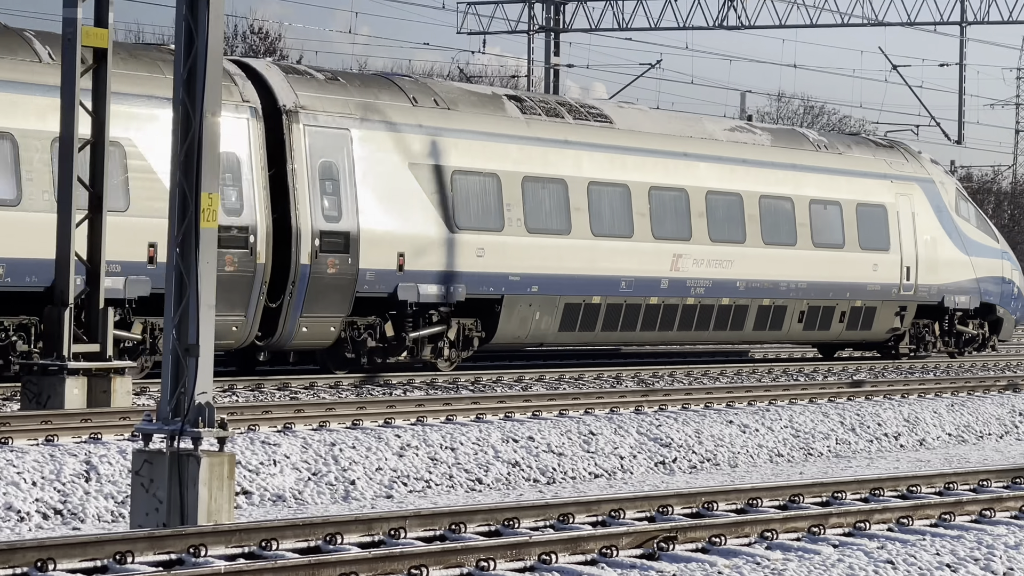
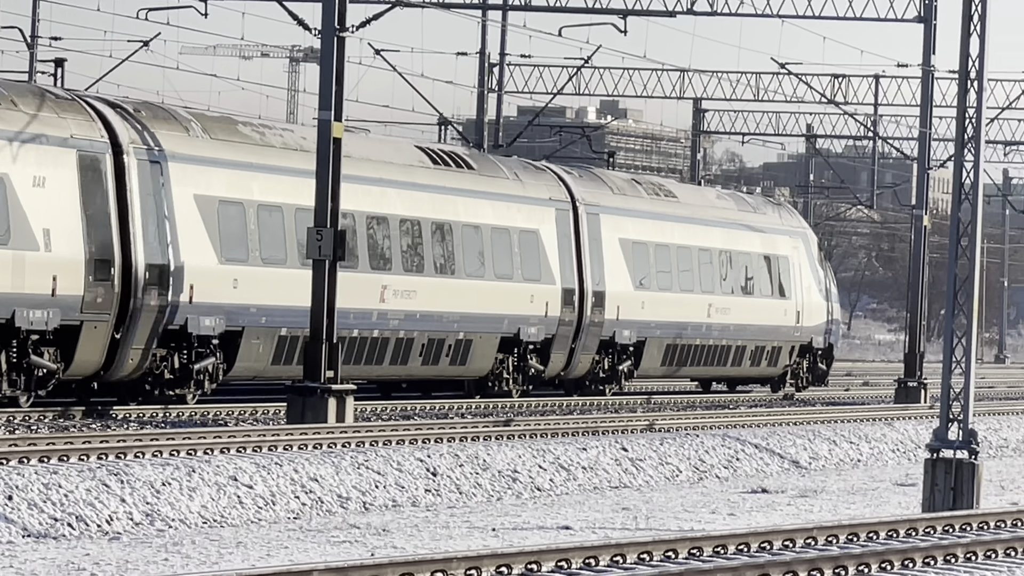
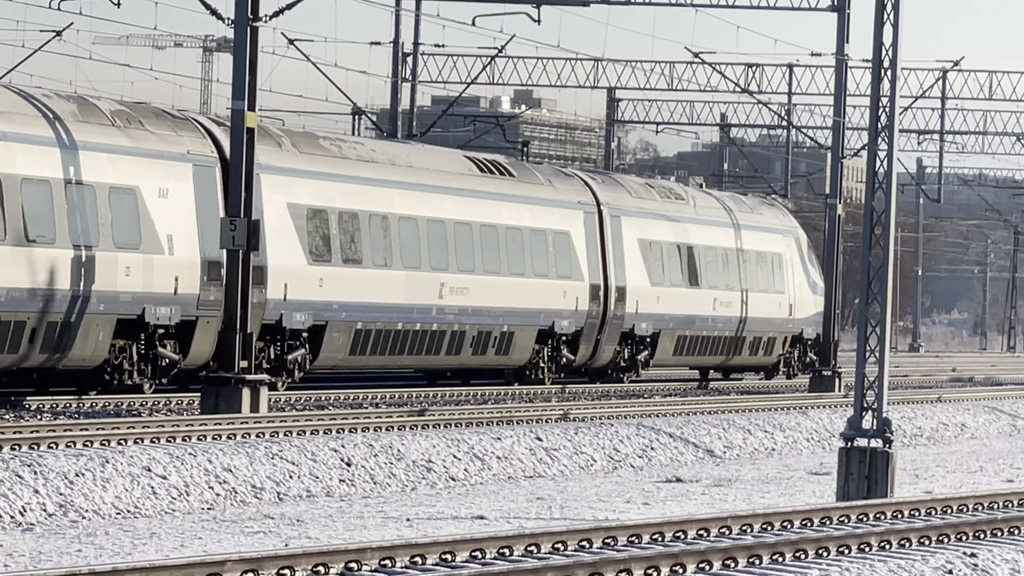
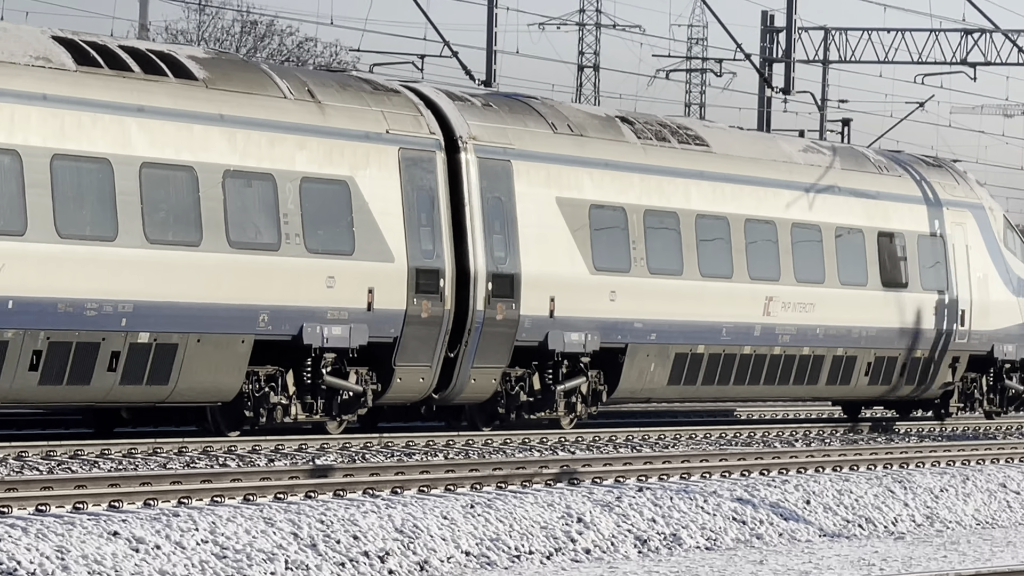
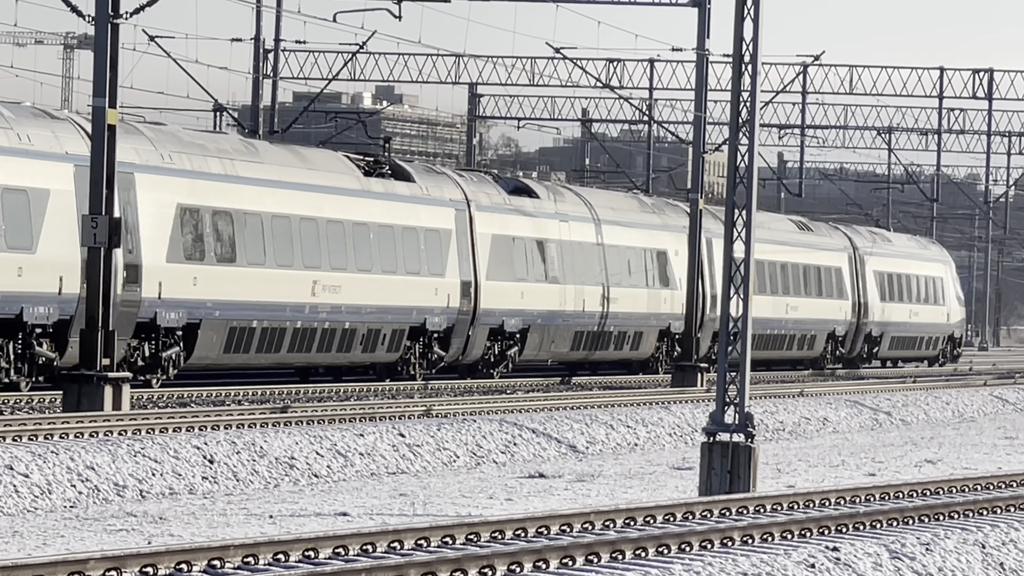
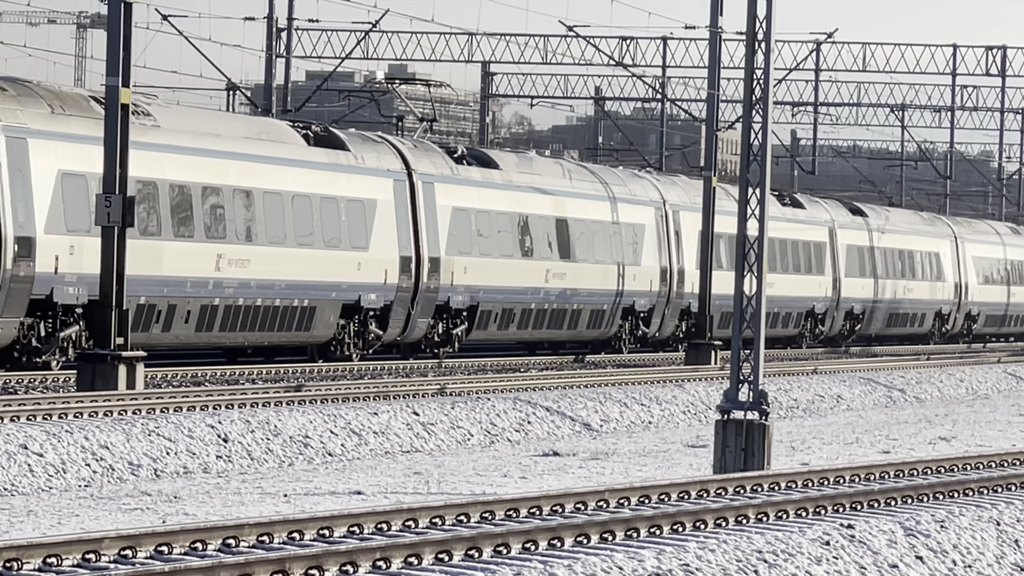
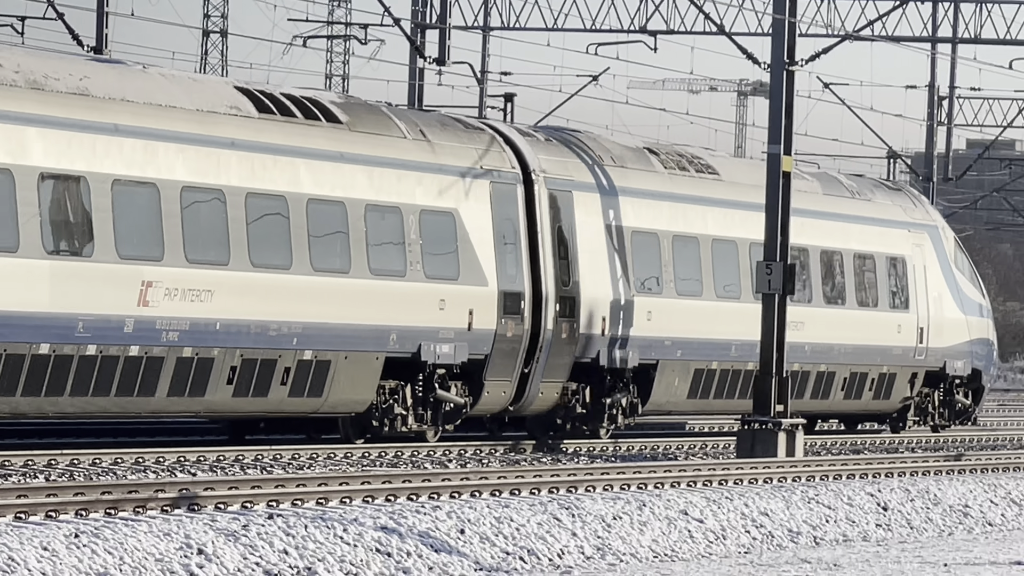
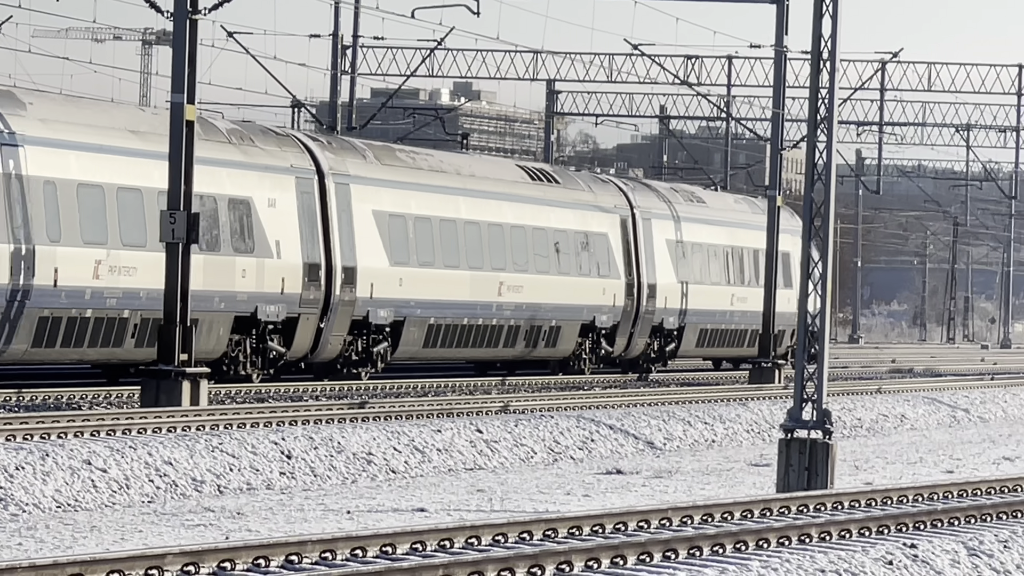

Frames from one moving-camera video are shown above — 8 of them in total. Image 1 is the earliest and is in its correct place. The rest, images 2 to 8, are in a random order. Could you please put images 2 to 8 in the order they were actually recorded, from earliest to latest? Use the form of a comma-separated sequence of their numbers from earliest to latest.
4, 7, 2, 3, 8, 5, 6
